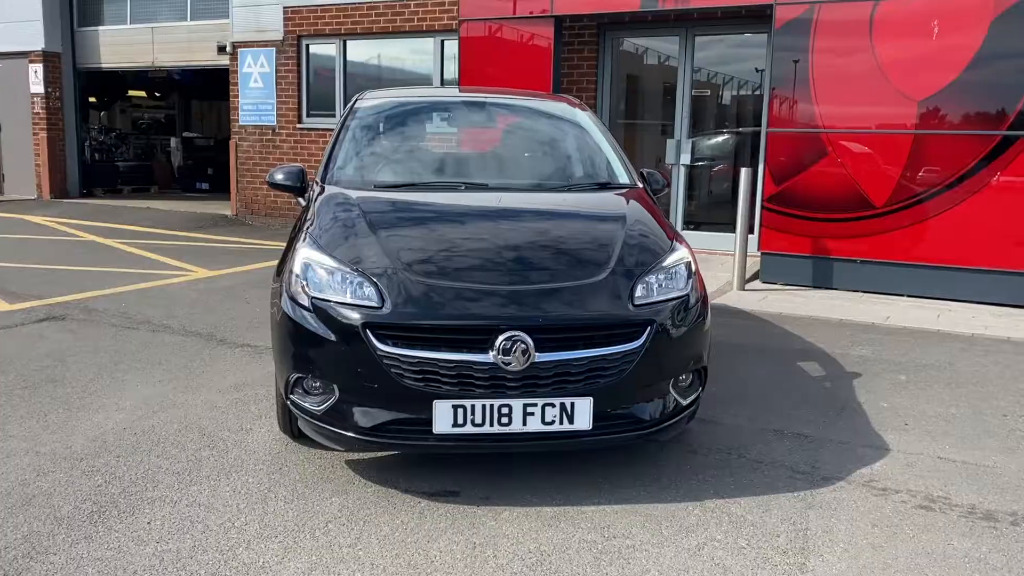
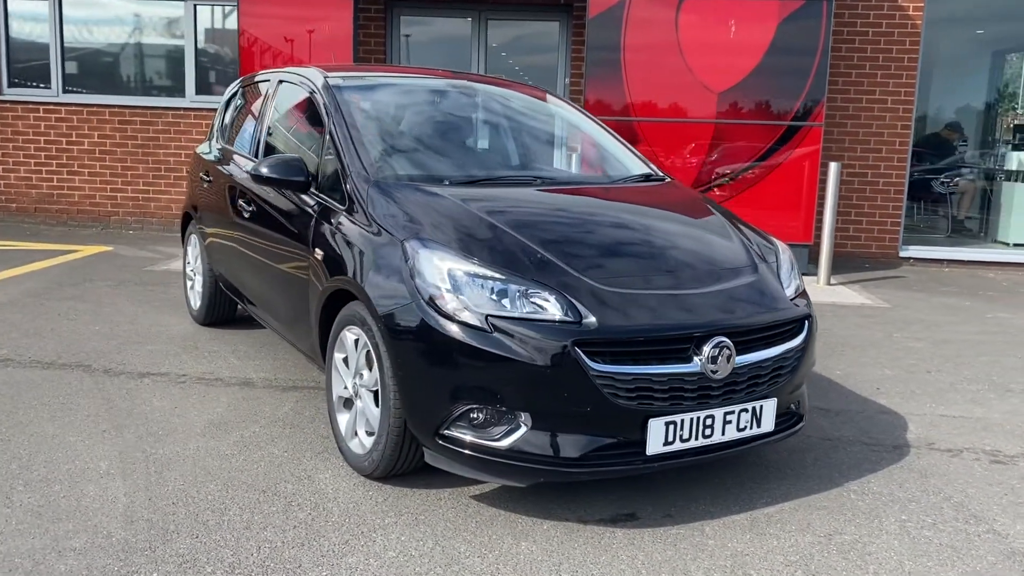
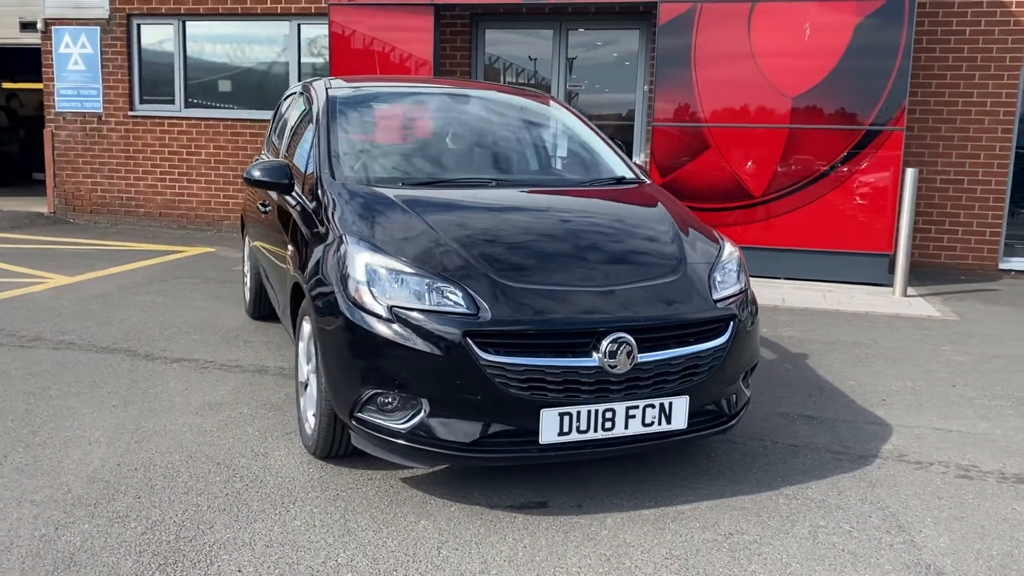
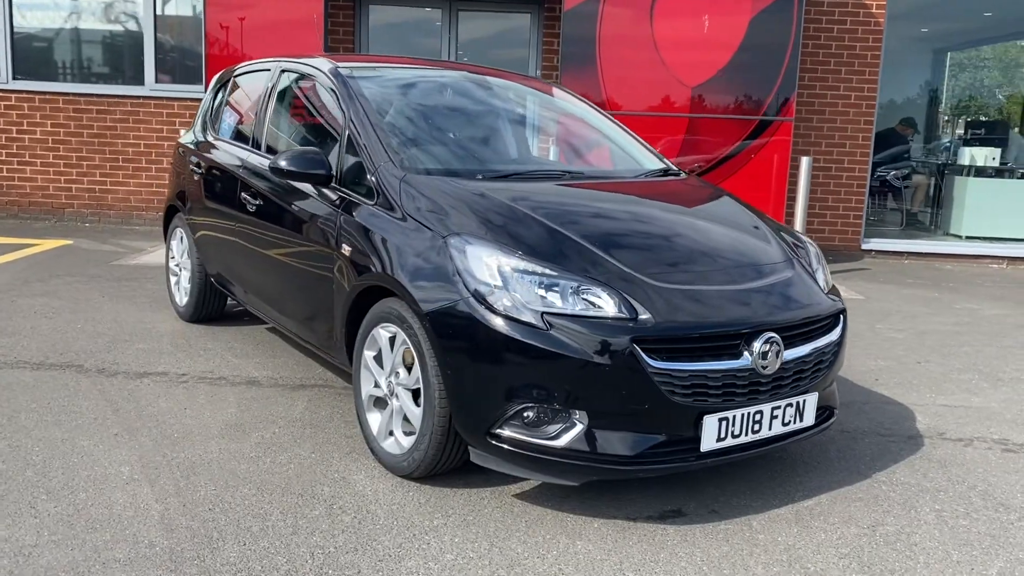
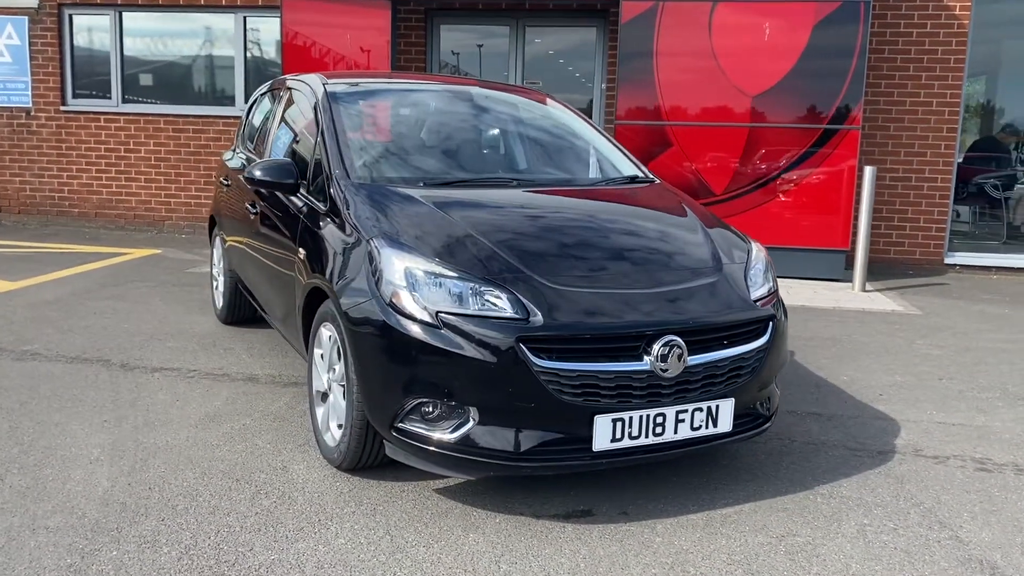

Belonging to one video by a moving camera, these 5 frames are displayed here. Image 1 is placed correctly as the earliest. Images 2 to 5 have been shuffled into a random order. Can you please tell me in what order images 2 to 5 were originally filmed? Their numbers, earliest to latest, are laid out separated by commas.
3, 5, 2, 4
